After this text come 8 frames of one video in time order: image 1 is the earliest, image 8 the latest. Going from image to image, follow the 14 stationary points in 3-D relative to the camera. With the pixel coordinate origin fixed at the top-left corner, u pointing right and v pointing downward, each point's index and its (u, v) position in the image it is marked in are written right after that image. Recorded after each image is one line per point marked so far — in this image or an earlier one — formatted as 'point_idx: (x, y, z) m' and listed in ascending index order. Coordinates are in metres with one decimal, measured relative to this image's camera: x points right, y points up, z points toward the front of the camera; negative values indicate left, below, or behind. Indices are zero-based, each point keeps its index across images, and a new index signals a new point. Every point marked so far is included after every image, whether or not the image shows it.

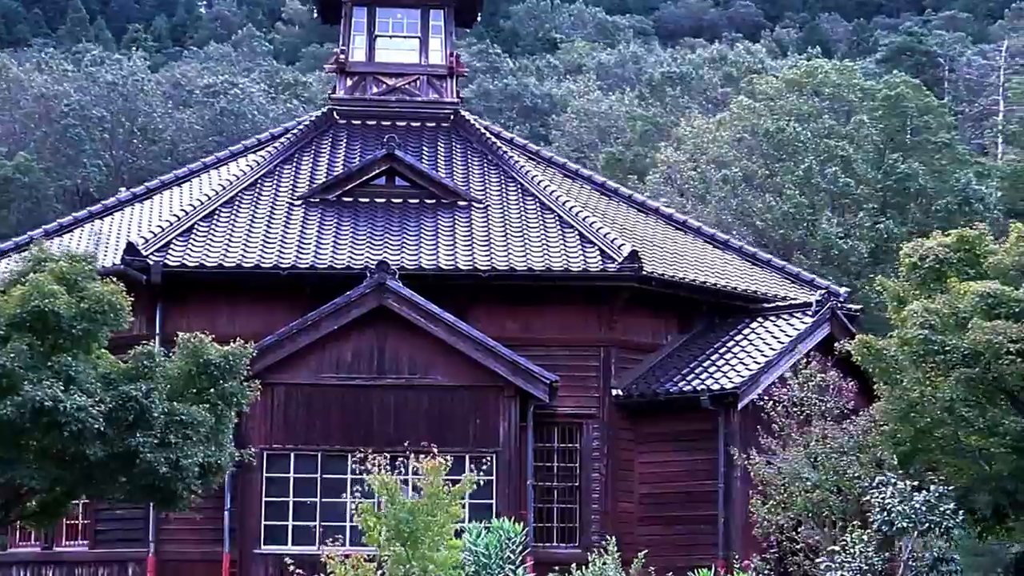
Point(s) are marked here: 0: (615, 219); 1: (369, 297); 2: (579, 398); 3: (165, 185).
0: (+1.0, +0.6, +17.1) m
1: (-1.1, -0.1, +14.2) m
2: (+0.6, -0.9, +15.6) m
3: (-3.3, +1.0, +17.7) m
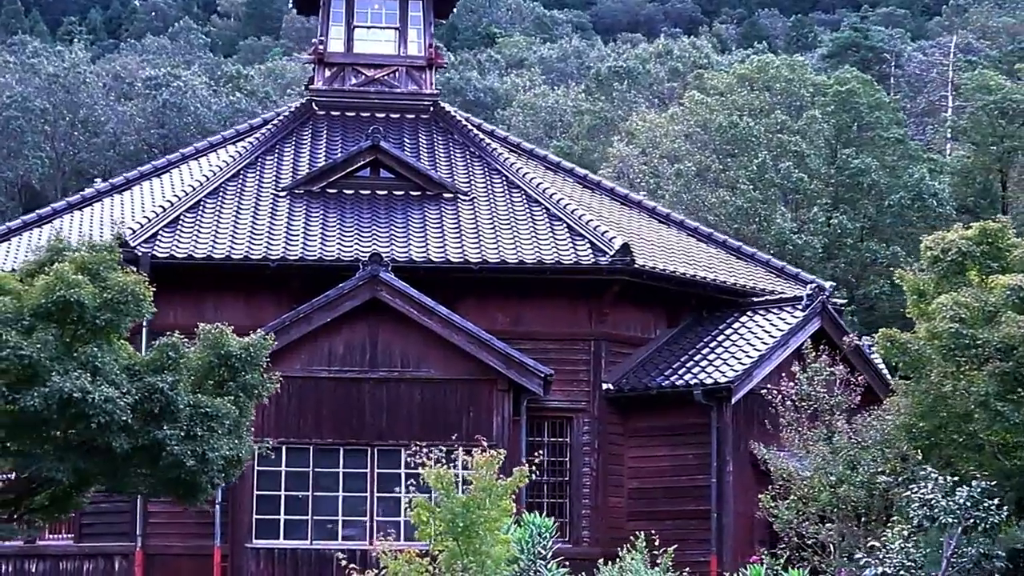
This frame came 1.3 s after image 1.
0: (+0.8, +0.7, +17.1) m
1: (-1.1, 0.0, +14.1) m
2: (+0.5, -0.9, +15.5) m
3: (-3.5, +1.1, +17.5) m
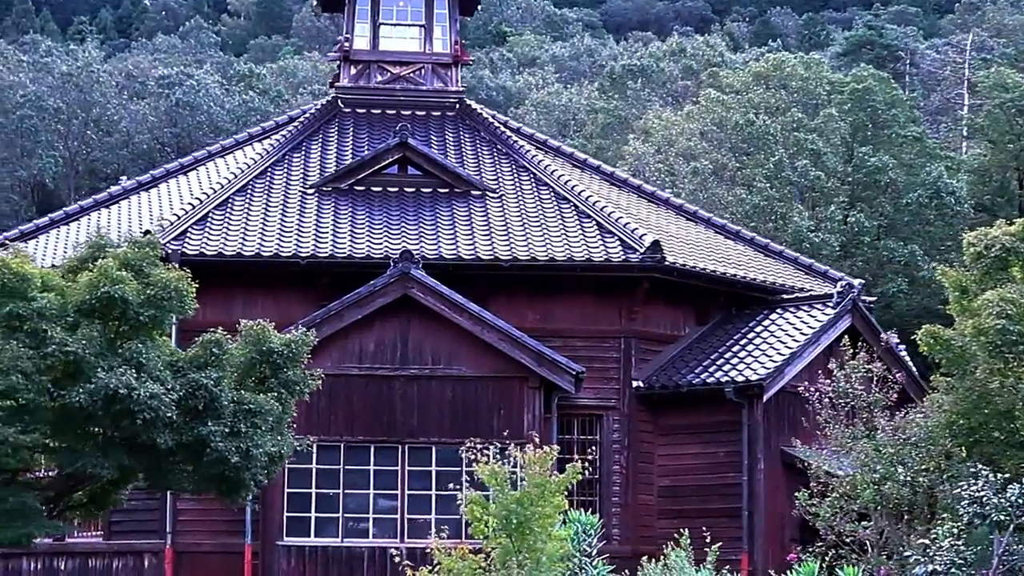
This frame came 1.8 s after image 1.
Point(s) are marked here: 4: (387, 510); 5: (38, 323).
0: (+1.1, +0.7, +17.0) m
1: (-0.9, 0.0, +14.1) m
2: (+0.7, -0.8, +15.5) m
3: (-3.2, +1.1, +17.5) m
4: (-1.0, -1.7, +14.3) m
5: (-2.2, -0.2, +8.8) m
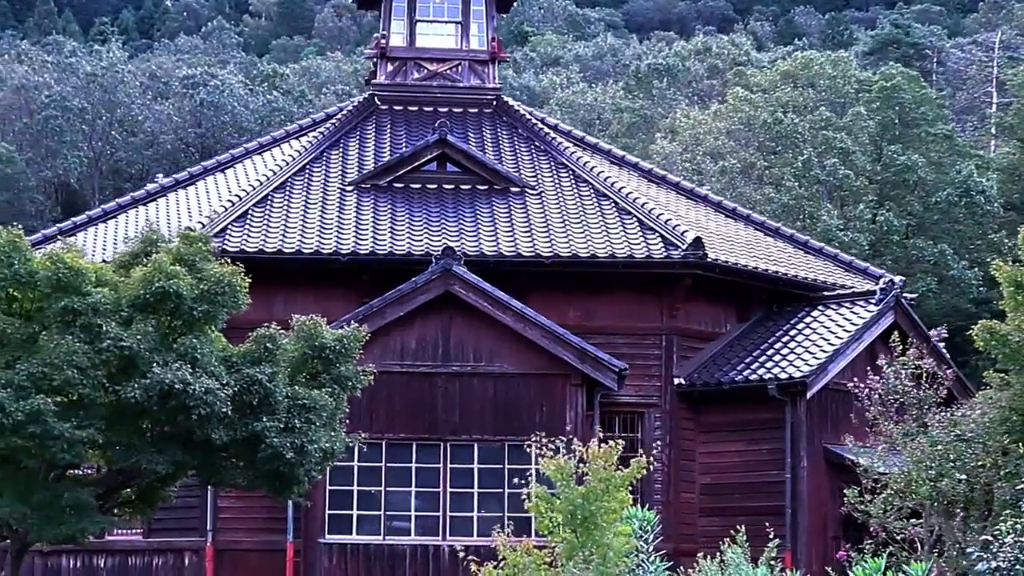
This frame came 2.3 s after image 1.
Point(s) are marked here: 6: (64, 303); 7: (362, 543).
0: (+1.5, +0.7, +17.0) m
1: (-0.6, 0.0, +14.0) m
2: (+1.1, -0.8, +15.4) m
3: (-2.8, +1.1, +17.5) m
4: (-0.6, -1.7, +14.2) m
5: (-2.0, -0.1, +8.8) m
6: (-2.1, -0.1, +8.8) m
7: (-1.1, -1.9, +14.1) m
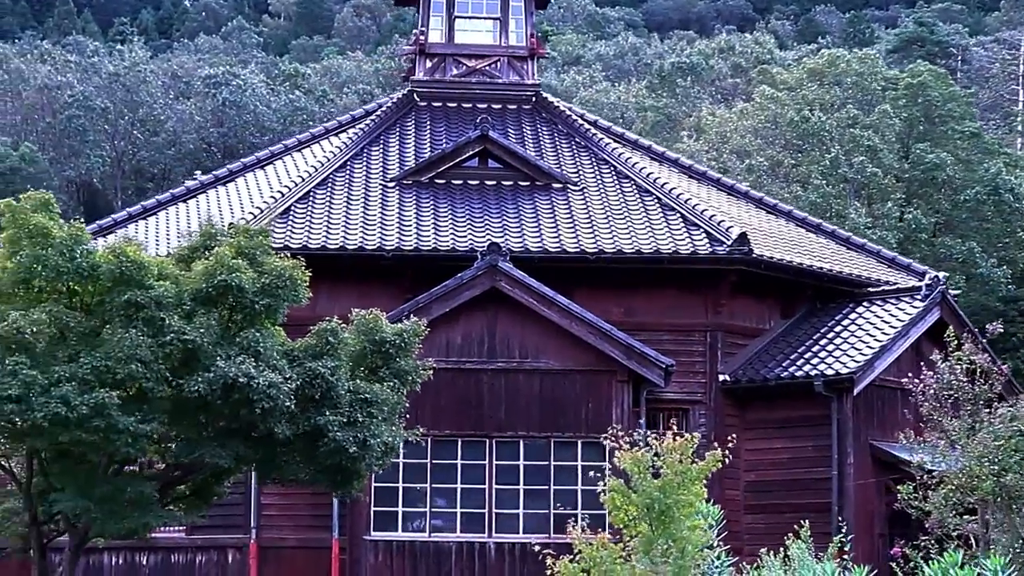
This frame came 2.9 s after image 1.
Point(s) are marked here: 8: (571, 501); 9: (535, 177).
0: (+1.8, +0.8, +16.9) m
1: (-0.2, +0.1, +14.0) m
2: (+1.4, -0.8, +15.3) m
3: (-2.5, +1.1, +17.4) m
4: (-0.3, -1.6, +14.1) m
5: (-1.7, -0.1, +8.8) m
6: (-1.8, 0.0, +8.8) m
7: (-0.8, -1.9, +14.0) m
8: (+0.4, -1.6, +13.9) m
9: (+0.2, +1.0, +16.6) m
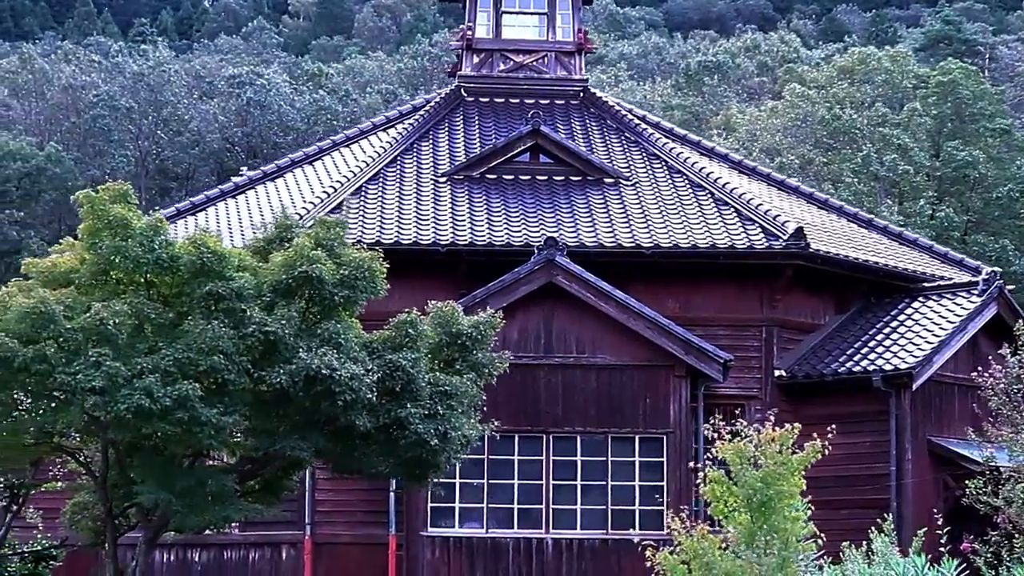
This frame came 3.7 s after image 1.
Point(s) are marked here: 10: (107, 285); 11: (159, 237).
0: (+2.3, +0.8, +16.8) m
1: (+0.2, +0.1, +13.9) m
2: (+1.9, -0.7, +15.2) m
3: (-2.0, +1.2, +17.4) m
4: (+0.2, -1.6, +14.1) m
5: (-1.3, -0.1, +8.7) m
6: (-1.4, 0.0, +8.7) m
7: (-0.4, -1.9, +14.0) m
8: (+0.9, -1.6, +13.8) m
9: (+0.7, +1.0, +16.6) m
10: (-2.0, 0.0, +9.0) m
11: (-1.7, +0.2, +8.9) m
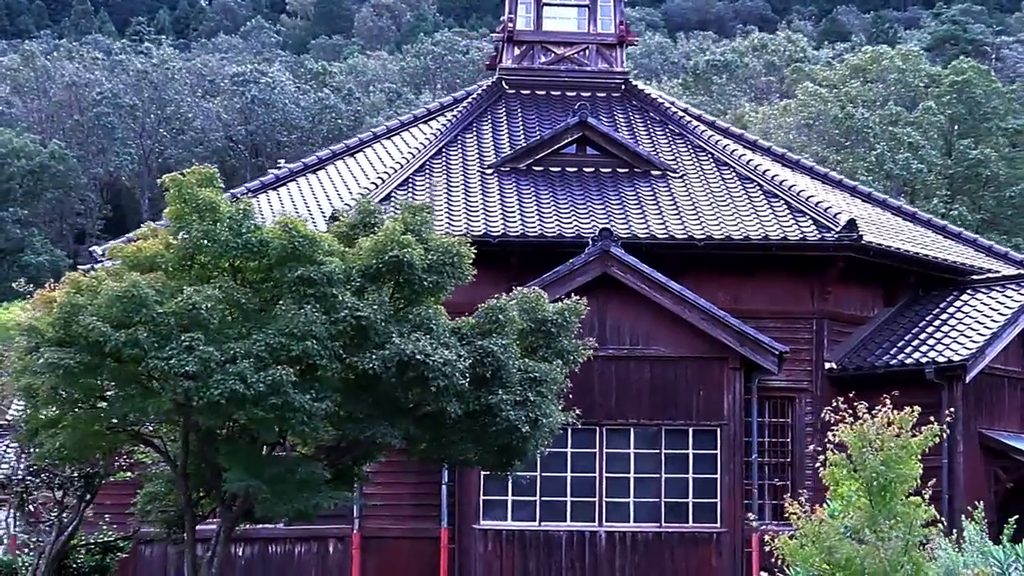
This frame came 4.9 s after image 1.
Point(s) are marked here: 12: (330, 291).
0: (+2.7, +0.9, +16.7) m
1: (+0.6, +0.2, +13.8) m
2: (+2.3, -0.7, +15.1) m
3: (-1.6, +1.2, +17.3) m
4: (+0.6, -1.5, +14.0) m
5: (-0.9, 0.0, +8.6) m
6: (-1.0, +0.1, +8.6) m
7: (+0.1, -1.8, +13.9) m
8: (+1.3, -1.5, +13.8) m
9: (+1.1, +1.1, +16.5) m
10: (-1.5, +0.1, +8.9) m
11: (-1.2, +0.3, +8.8) m
12: (-0.8, 0.0, +8.6) m
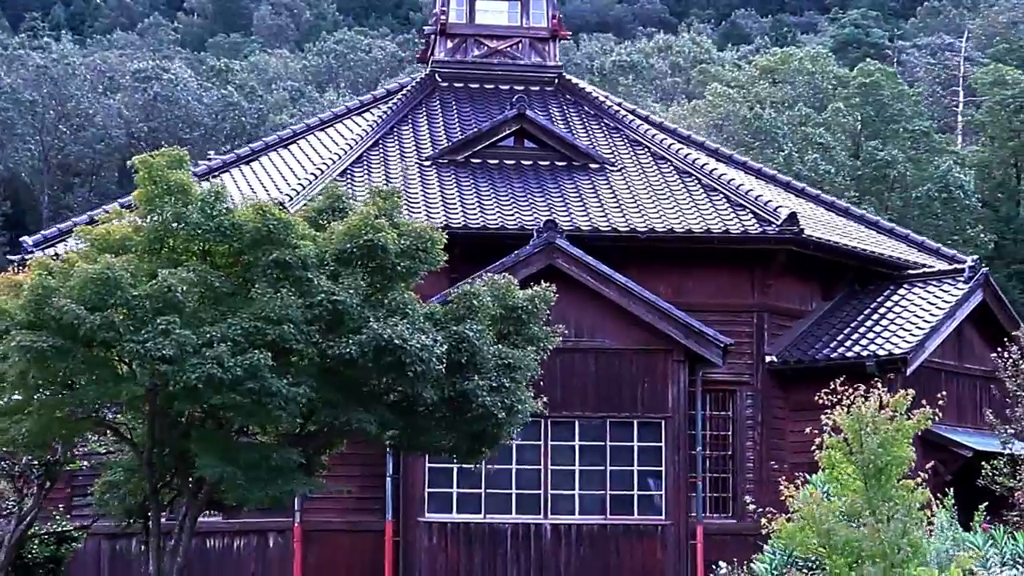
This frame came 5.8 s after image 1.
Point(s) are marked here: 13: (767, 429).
0: (+2.1, +0.9, +16.8) m
1: (+0.2, +0.2, +13.8) m
2: (+1.8, -0.6, +15.2) m
3: (-2.2, +1.3, +17.1) m
4: (+0.2, -1.5, +13.9) m
5: (-1.0, +0.1, +8.5) m
6: (-1.1, +0.1, +8.5) m
7: (-0.3, -1.7, +13.8) m
8: (+0.9, -1.4, +13.7) m
9: (+0.5, +1.2, +16.4) m
10: (-1.6, +0.2, +8.8) m
11: (-1.4, +0.4, +8.6) m
12: (-0.9, +0.1, +8.5) m
13: (+2.1, -1.1, +15.3) m
